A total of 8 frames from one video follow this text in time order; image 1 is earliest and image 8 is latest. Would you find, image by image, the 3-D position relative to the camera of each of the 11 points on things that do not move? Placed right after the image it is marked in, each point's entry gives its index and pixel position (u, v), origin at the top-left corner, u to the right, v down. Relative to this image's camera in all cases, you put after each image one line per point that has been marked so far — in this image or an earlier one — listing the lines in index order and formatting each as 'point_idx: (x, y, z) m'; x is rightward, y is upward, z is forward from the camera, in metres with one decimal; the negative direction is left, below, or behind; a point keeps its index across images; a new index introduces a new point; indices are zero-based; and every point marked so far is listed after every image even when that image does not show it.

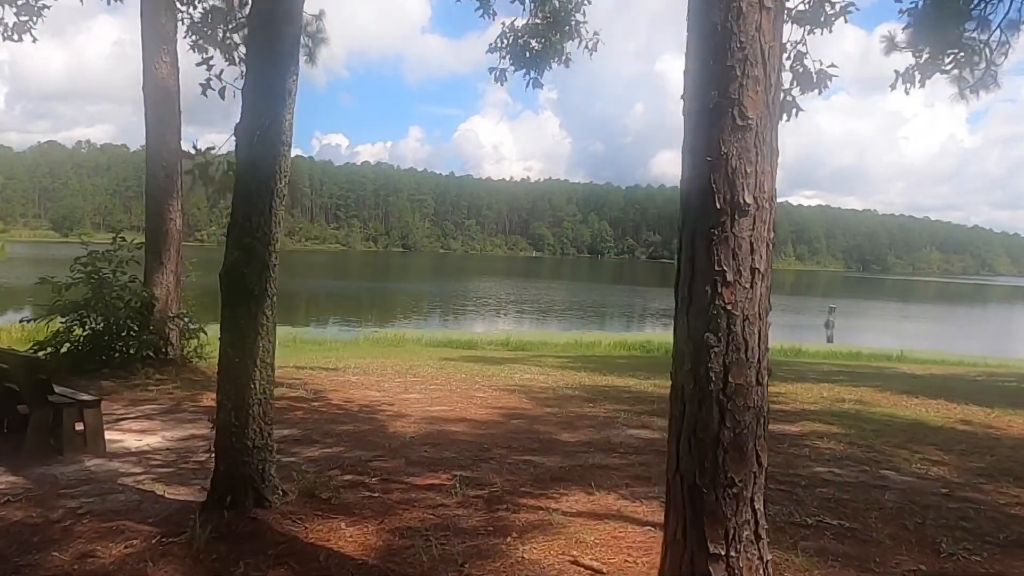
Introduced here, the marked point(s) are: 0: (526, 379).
0: (+0.2, -1.3, +10.5) m
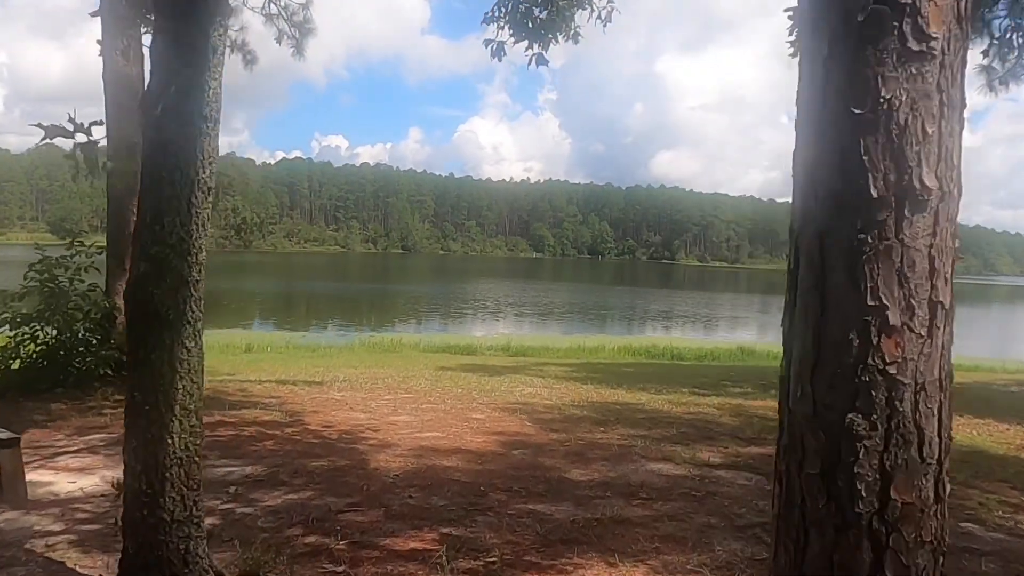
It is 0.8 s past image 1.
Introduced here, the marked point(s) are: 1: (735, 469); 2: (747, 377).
0: (+0.2, -1.4, +9.6) m
1: (+1.6, -1.3, +5.4) m
2: (+4.2, -1.6, +13.5) m
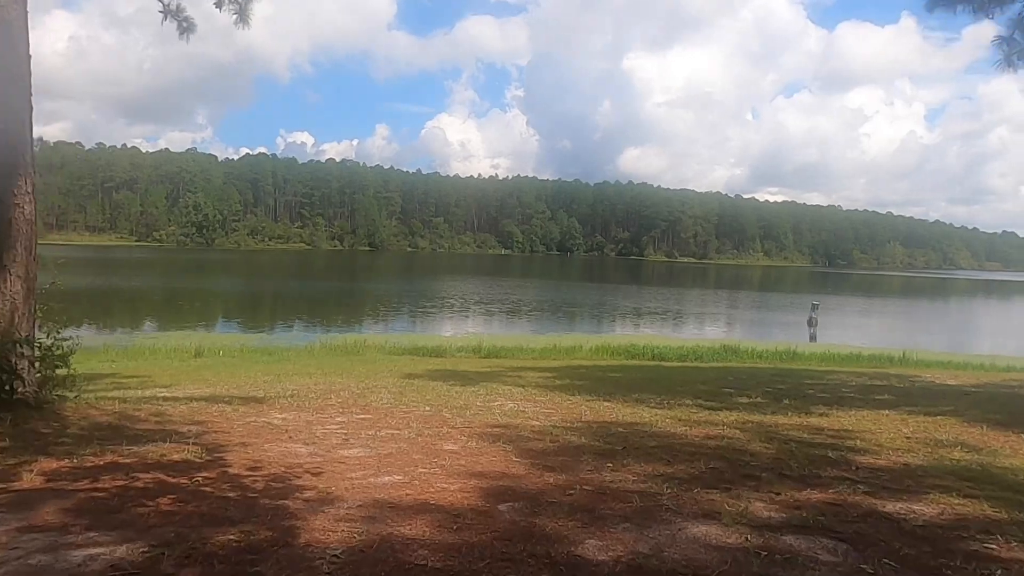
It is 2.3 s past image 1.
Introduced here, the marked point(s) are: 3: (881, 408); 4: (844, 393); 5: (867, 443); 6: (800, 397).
0: (0.0, -1.3, +8.1) m
1: (+1.5, -1.3, +3.9) m
2: (+3.8, -1.5, +12.2) m
3: (+4.4, -1.4, +9.0) m
4: (+4.8, -1.5, +10.8) m
5: (+3.0, -1.3, +6.4) m
6: (+3.9, -1.5, +10.1) m
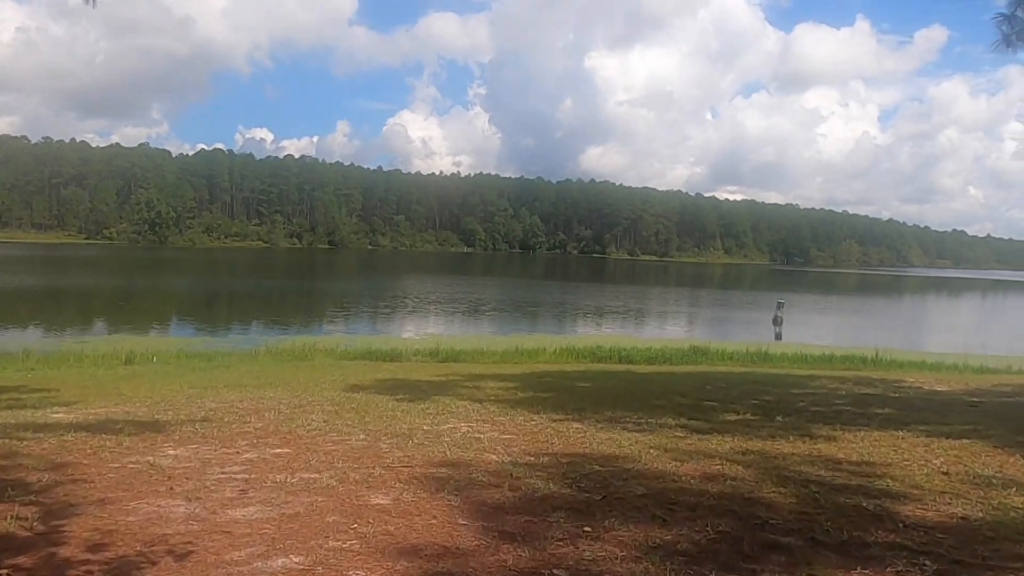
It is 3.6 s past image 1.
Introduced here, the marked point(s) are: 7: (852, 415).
0: (-0.5, -1.4, +6.8) m
1: (+1.3, -1.3, +2.6) m
2: (+3.2, -1.5, +11.0) m
3: (+3.9, -1.4, +7.8) m
4: (+4.2, -1.5, +9.7) m
5: (+2.7, -1.3, +5.2) m
6: (+3.4, -1.5, +9.0) m
7: (+4.0, -1.5, +8.8) m
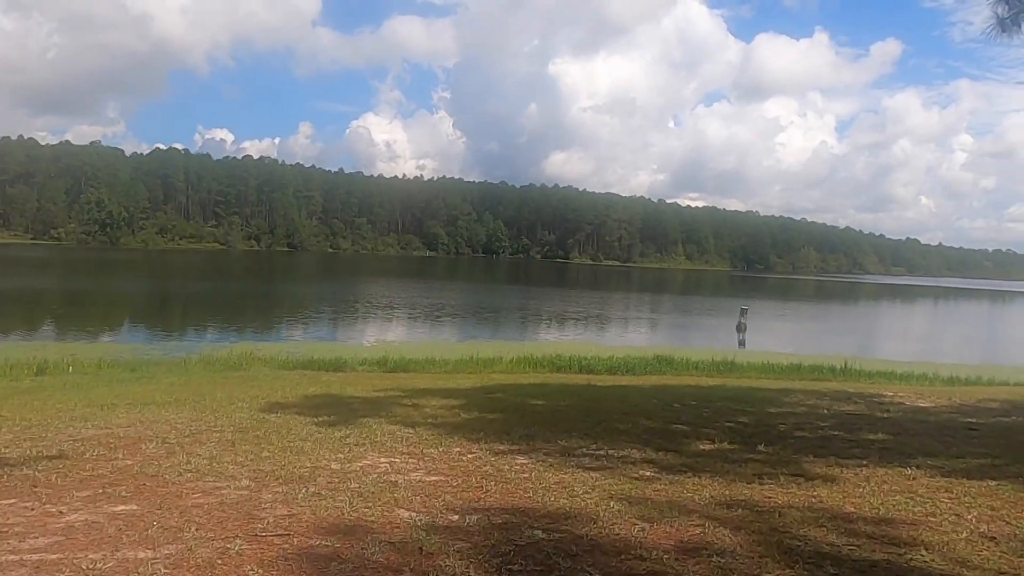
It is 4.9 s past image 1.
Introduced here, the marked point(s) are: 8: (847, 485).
0: (-1.0, -1.4, +5.3) m
1: (+1.0, -1.3, +1.3) m
2: (+2.4, -1.6, +9.8) m
3: (+3.3, -1.5, +6.6) m
4: (+3.5, -1.6, +8.4) m
5: (+2.2, -1.4, +3.9) m
6: (+2.7, -1.6, +7.7) m
7: (+3.3, -1.6, +7.6) m
8: (+2.5, -1.4, +5.5) m
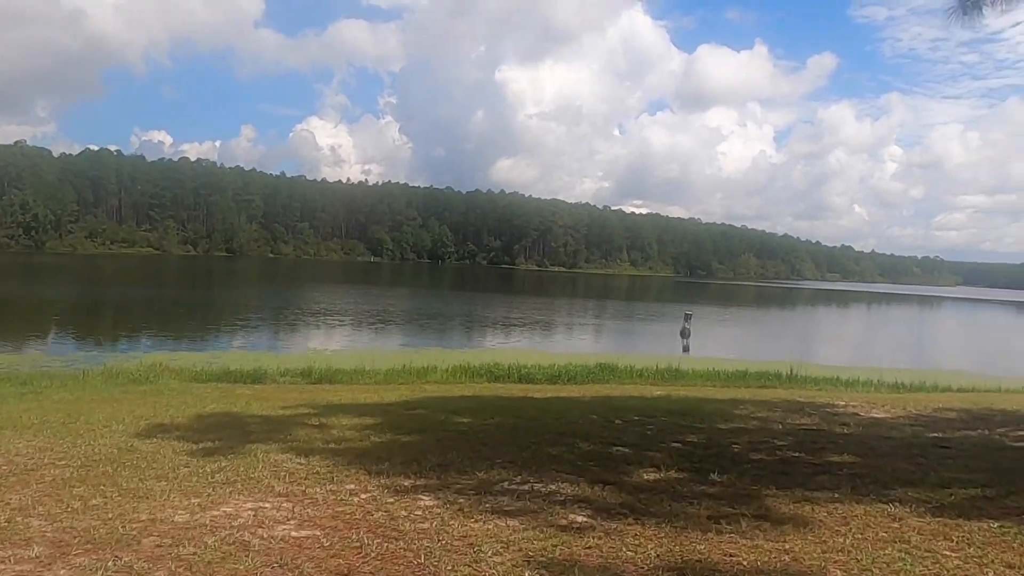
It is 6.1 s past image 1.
0: (-1.6, -1.4, +4.0) m
1: (+0.7, -1.3, +0.1) m
2: (+1.5, -1.6, +8.7) m
3: (+2.6, -1.5, +5.6) m
4: (+2.7, -1.6, +7.4) m
5: (+1.7, -1.4, +2.8) m
6: (+1.9, -1.6, +6.6) m
7: (+2.6, -1.6, +6.5) m
8: (+1.8, -1.4, +4.4) m
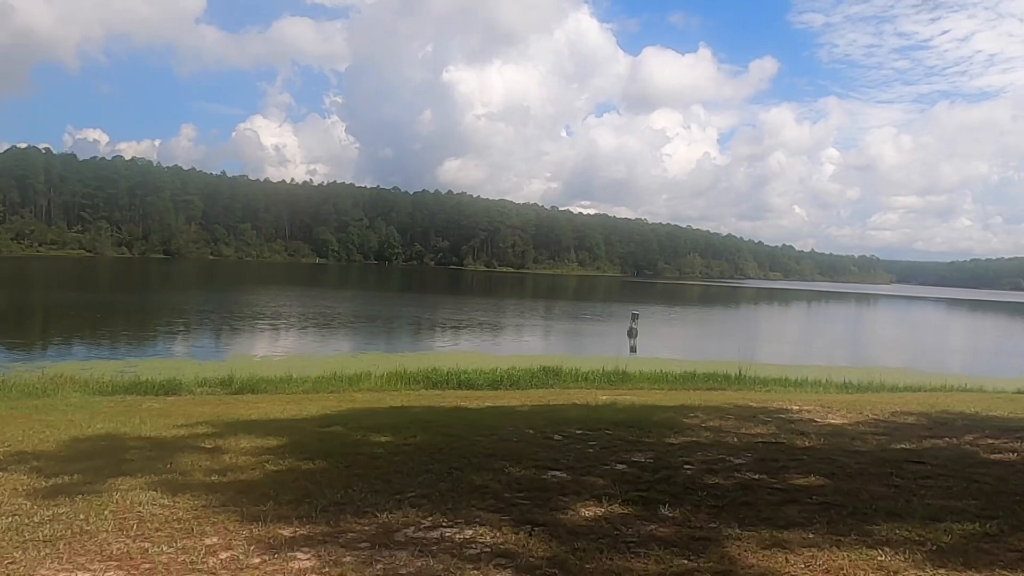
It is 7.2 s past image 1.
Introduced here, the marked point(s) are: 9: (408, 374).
0: (-2.0, -1.4, +2.8) m
1: (+0.5, -1.3, -0.9) m
2: (+0.7, -1.6, +7.6) m
3: (+2.0, -1.5, +4.6) m
4: (+2.0, -1.6, +6.5) m
5: (+1.3, -1.3, +1.8) m
6: (+1.3, -1.6, +5.6) m
7: (+1.9, -1.5, +5.6) m
8: (+1.4, -1.4, +3.5) m
9: (-2.6, -2.2, +19.1) m
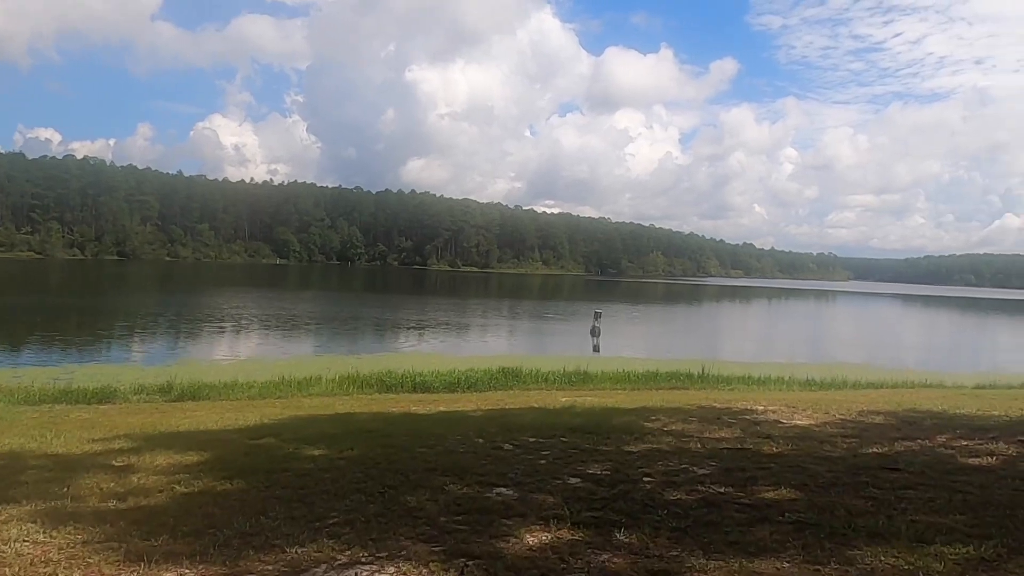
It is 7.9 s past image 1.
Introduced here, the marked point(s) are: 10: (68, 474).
0: (-2.3, -1.4, +2.0) m
1: (+0.3, -1.2, -1.6) m
2: (+0.2, -1.6, +7.0) m
3: (+1.6, -1.4, +4.1) m
4: (+1.5, -1.5, +5.9) m
5: (+1.1, -1.3, +1.2) m
6: (+0.9, -1.5, +5.0) m
7: (+1.5, -1.5, +5.0) m
8: (+1.0, -1.4, +2.8) m
9: (-3.6, -2.2, +18.3) m
10: (-4.1, -1.7, +7.1) m
